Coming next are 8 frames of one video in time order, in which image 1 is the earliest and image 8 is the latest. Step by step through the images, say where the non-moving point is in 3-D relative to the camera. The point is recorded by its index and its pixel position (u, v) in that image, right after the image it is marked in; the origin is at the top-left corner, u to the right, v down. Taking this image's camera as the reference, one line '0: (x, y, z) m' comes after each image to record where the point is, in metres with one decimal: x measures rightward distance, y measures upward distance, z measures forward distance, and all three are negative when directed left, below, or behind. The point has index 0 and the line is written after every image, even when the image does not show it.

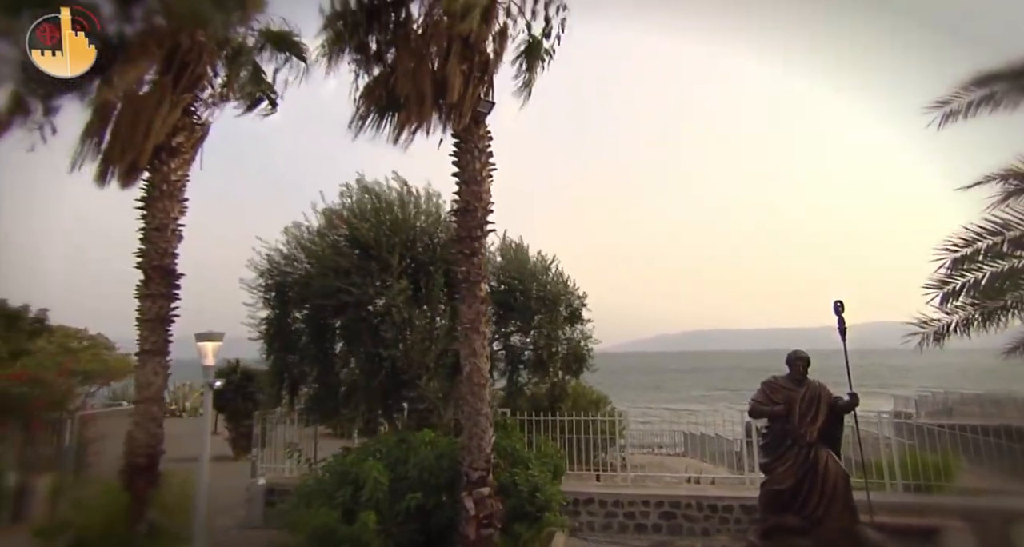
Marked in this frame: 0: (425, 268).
0: (-1.4, 0.0, +9.5) m
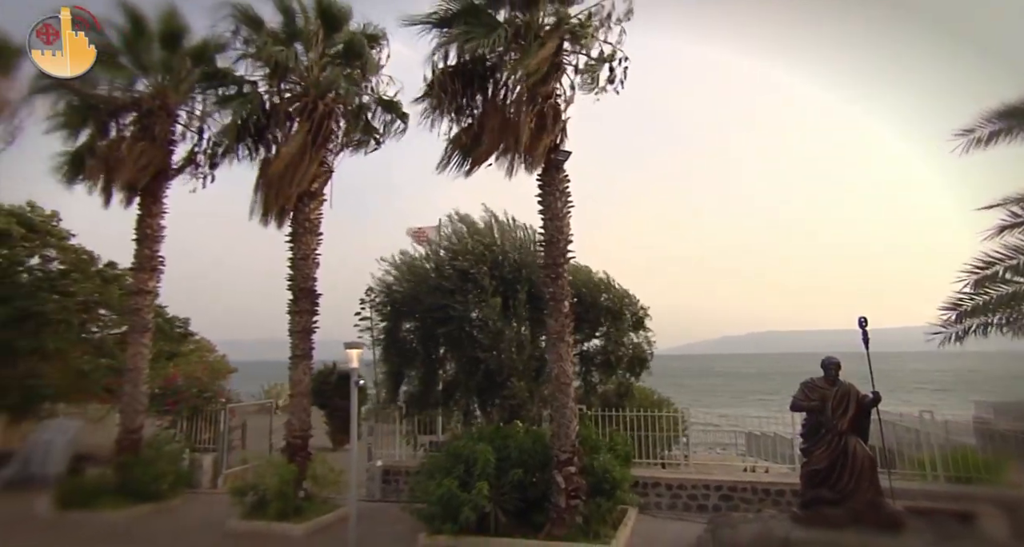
0: (0.0, -0.3, +11.3) m
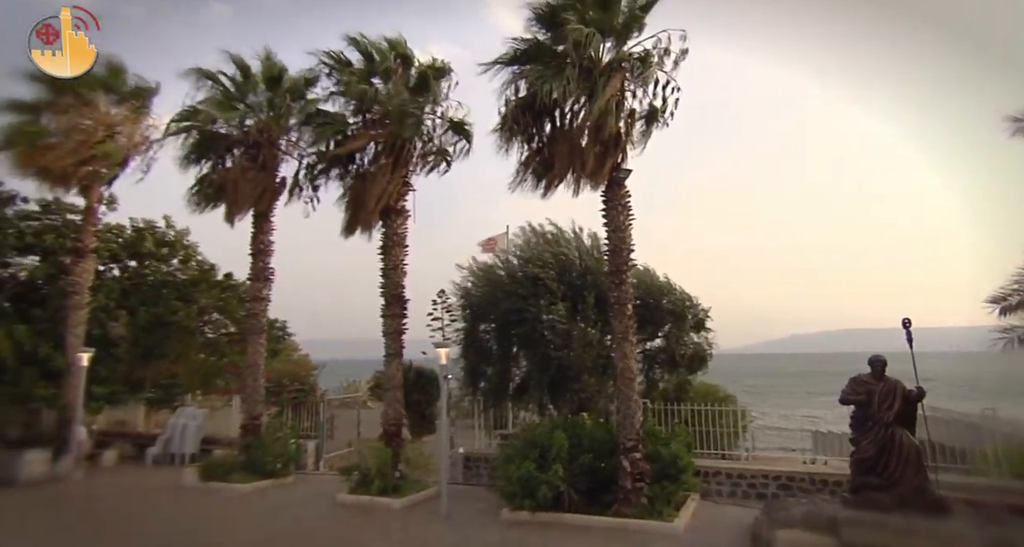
0: (+1.3, -0.4, +12.3) m
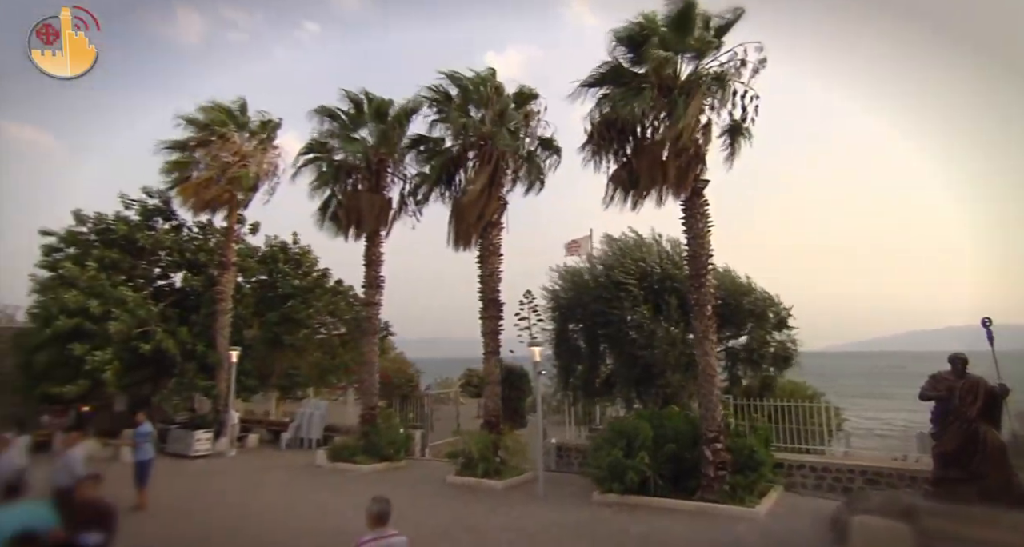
0: (+3.2, -0.5, +13.0) m
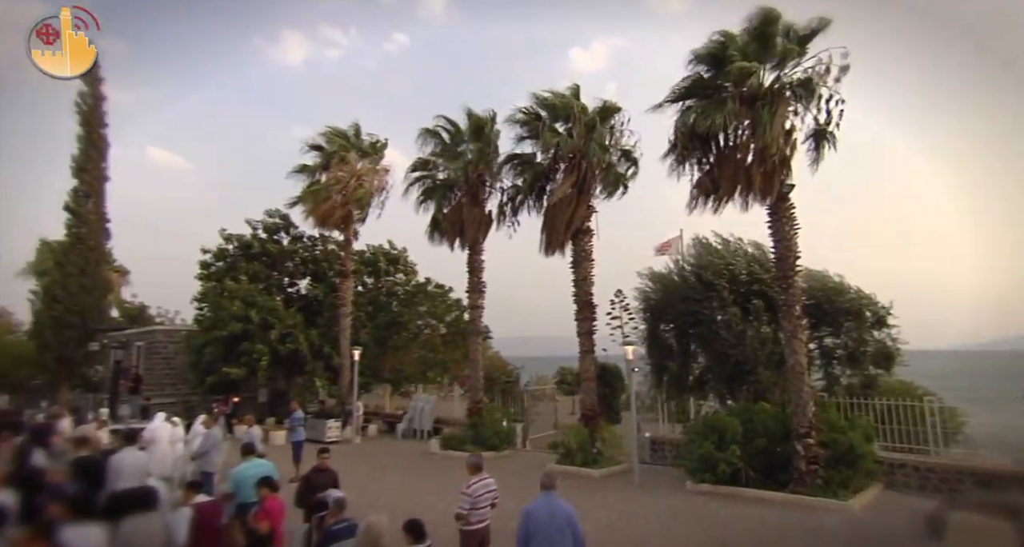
0: (+5.4, -0.5, +13.4) m
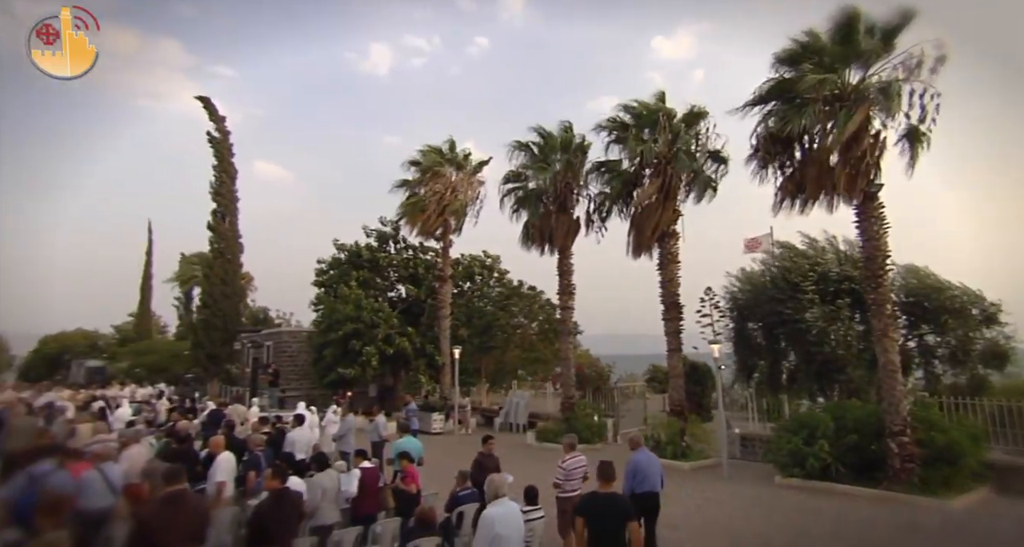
0: (+7.4, -0.4, +13.4) m
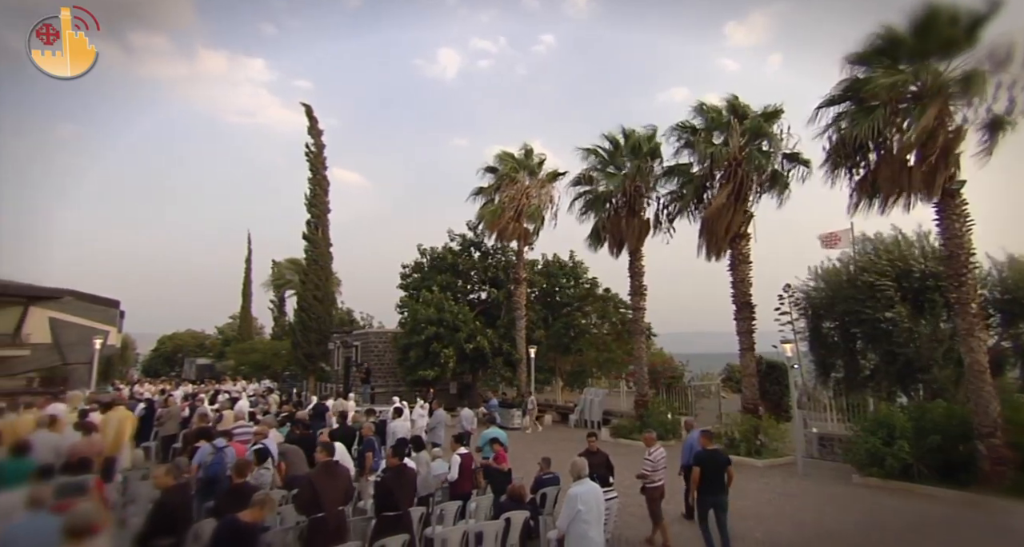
0: (+9.1, -0.4, +13.0) m
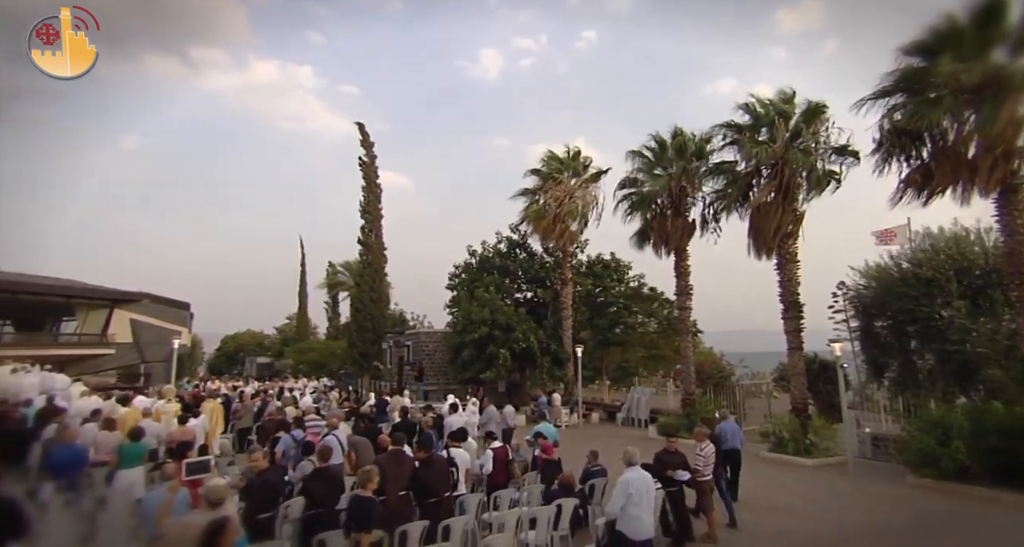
0: (+10.1, -0.3, +12.7) m
